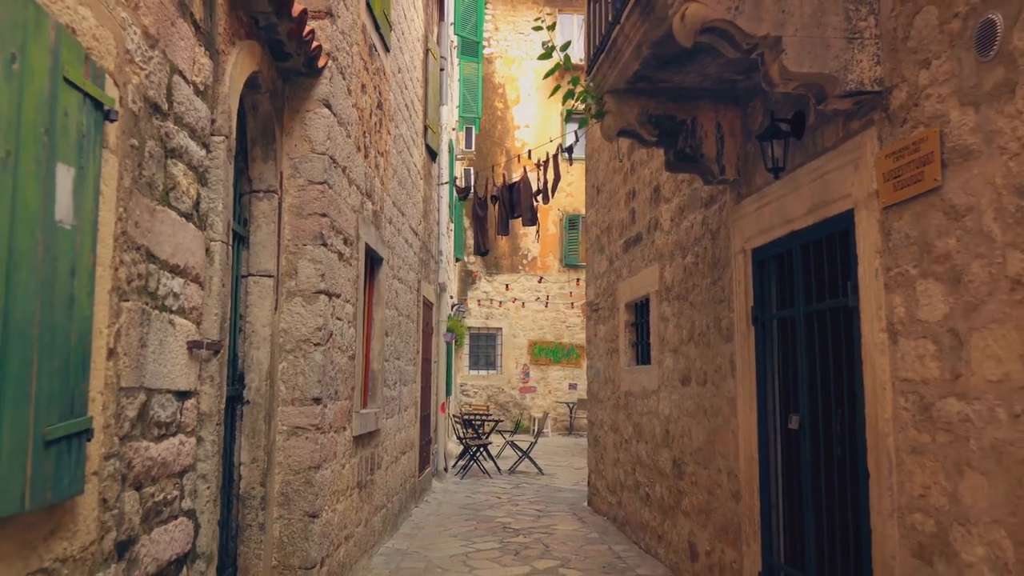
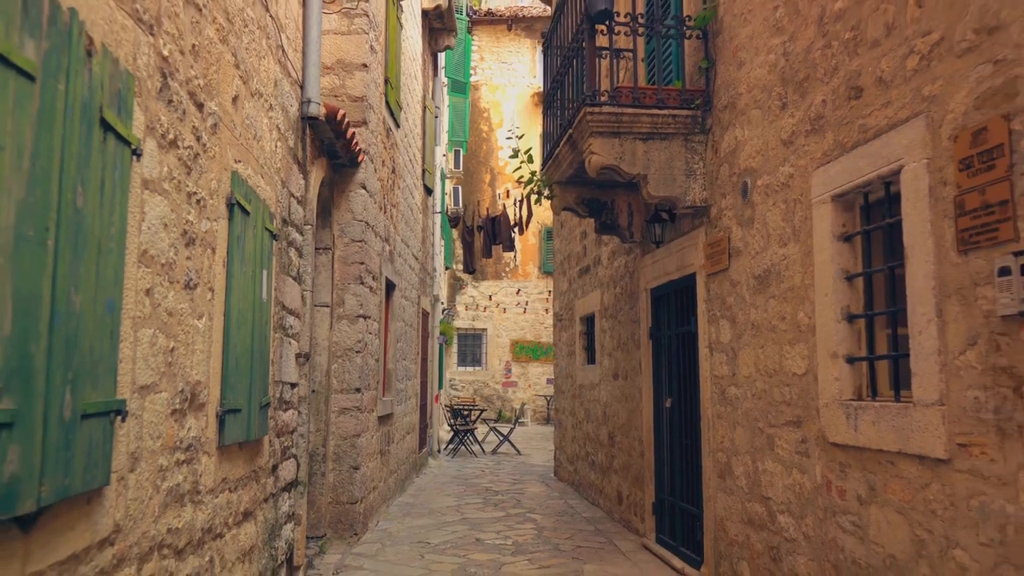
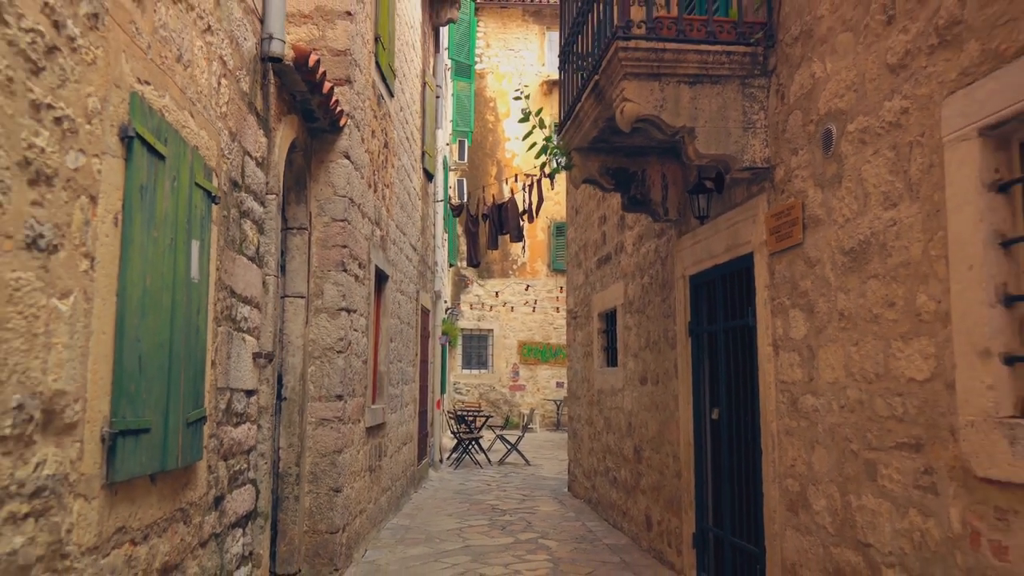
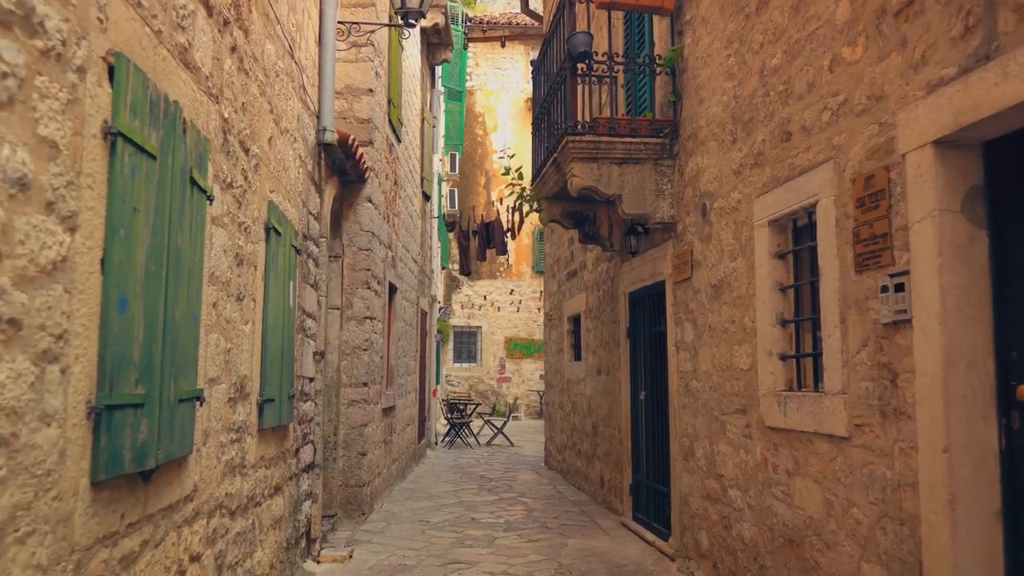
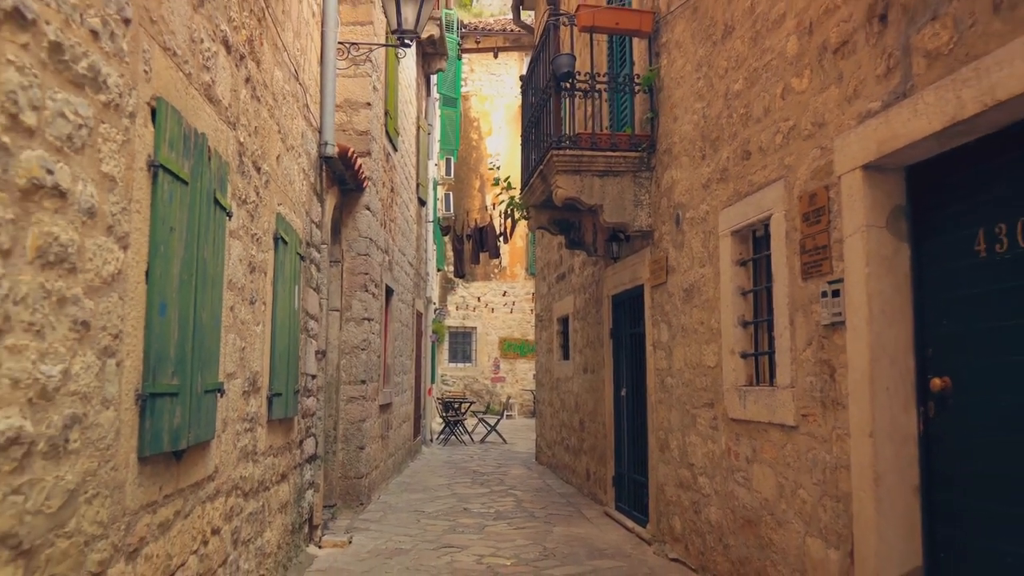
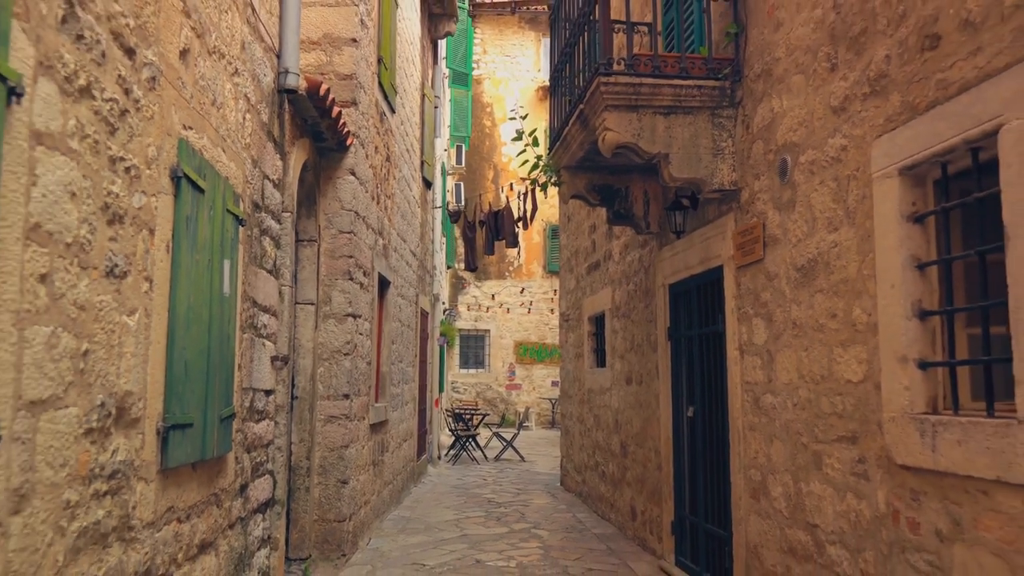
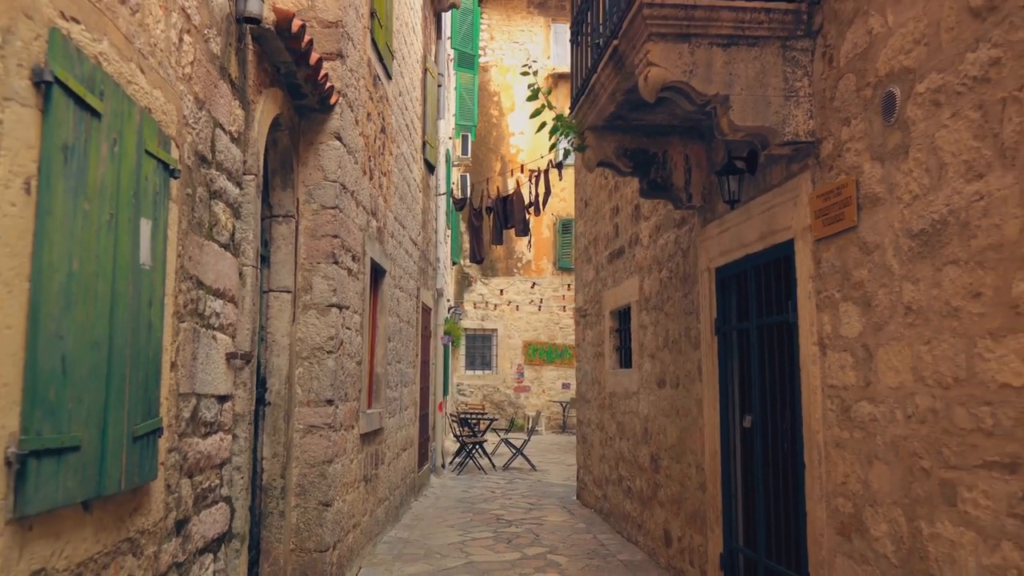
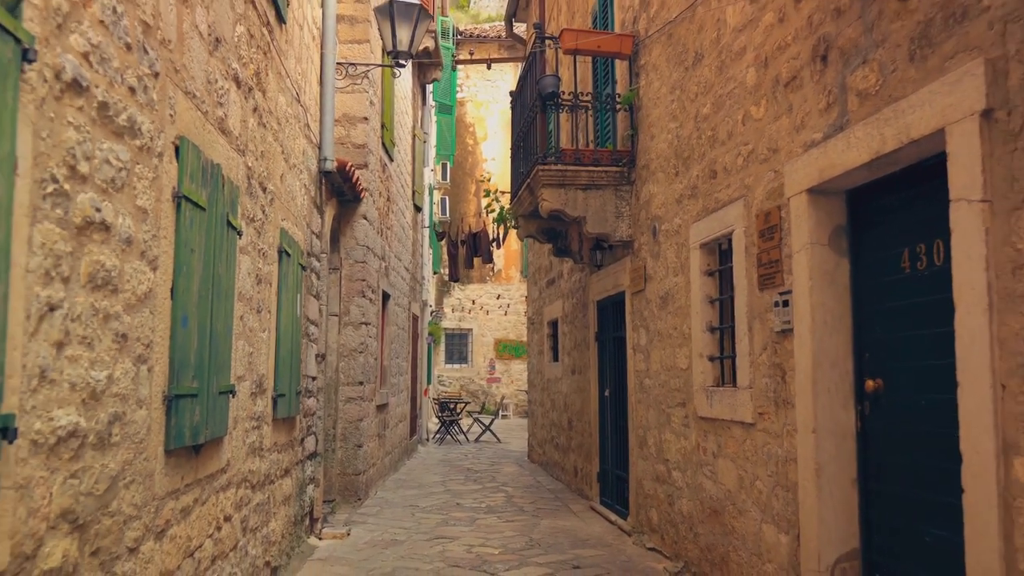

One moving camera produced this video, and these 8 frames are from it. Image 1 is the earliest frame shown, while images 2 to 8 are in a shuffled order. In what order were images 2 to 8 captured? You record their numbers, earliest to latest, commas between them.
7, 3, 6, 2, 4, 5, 8
